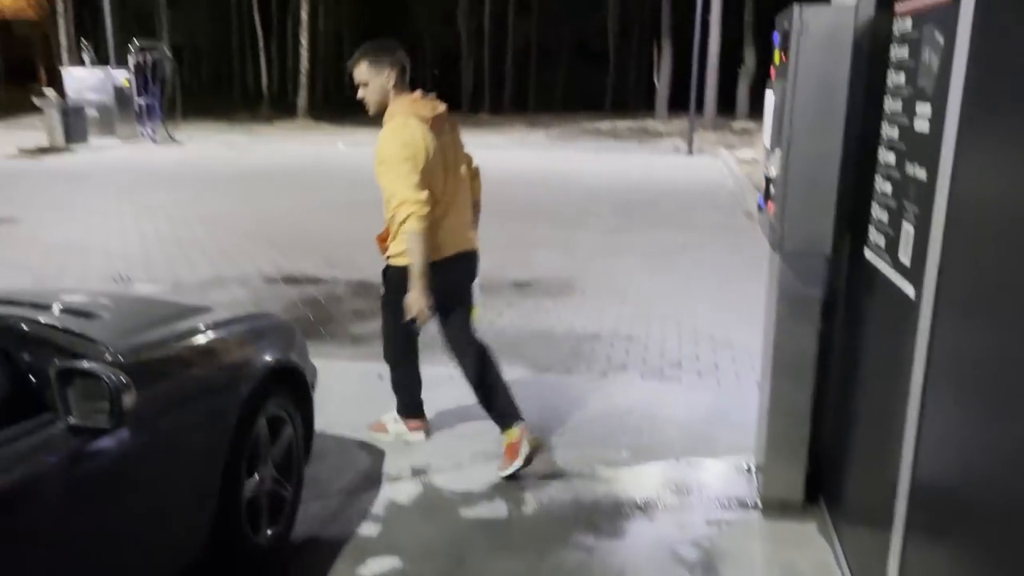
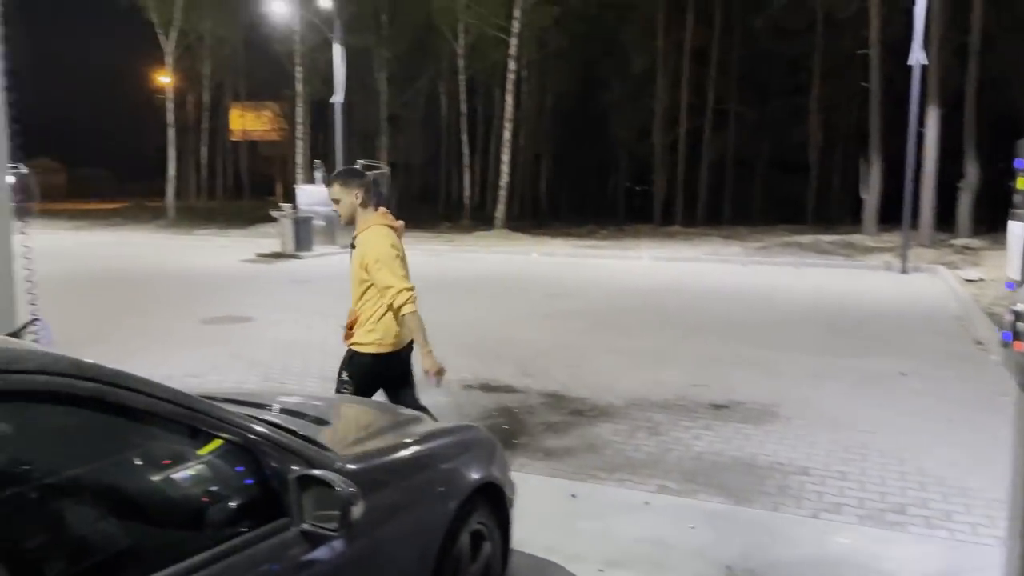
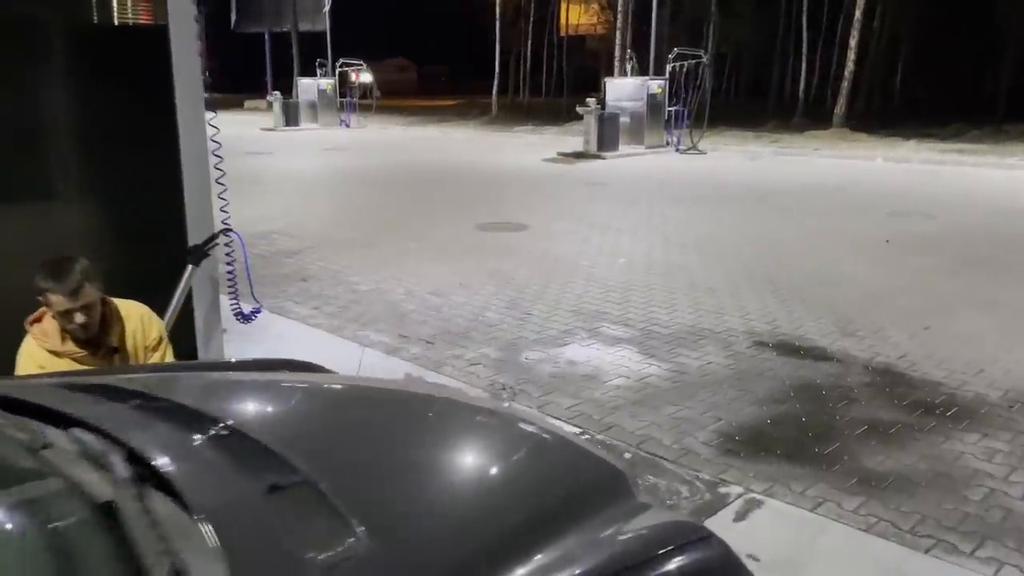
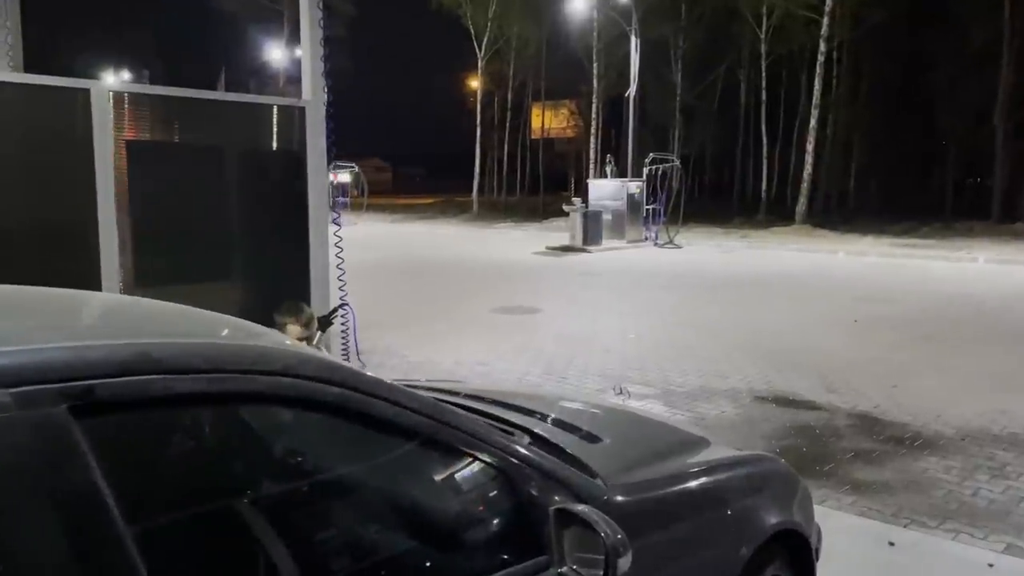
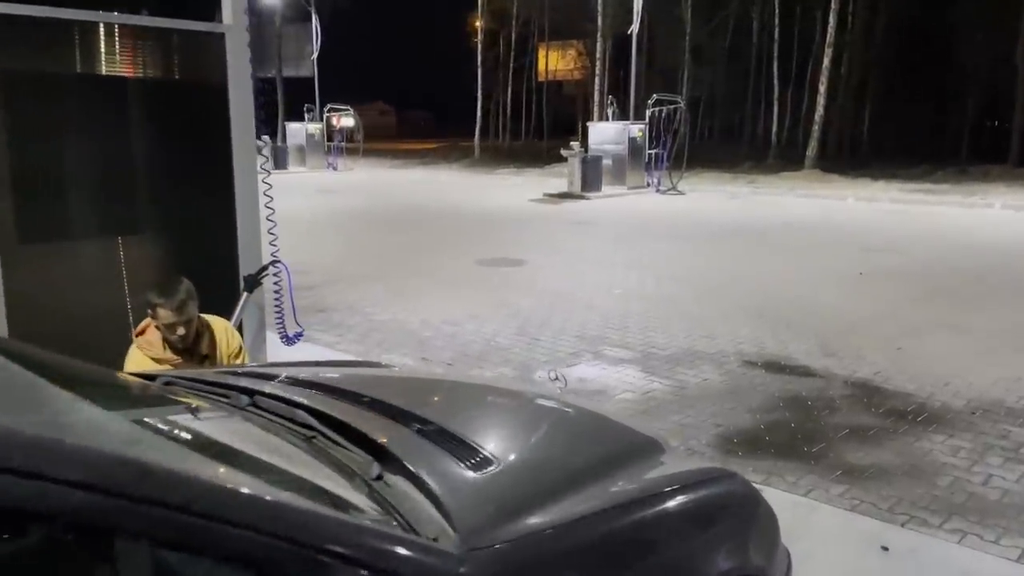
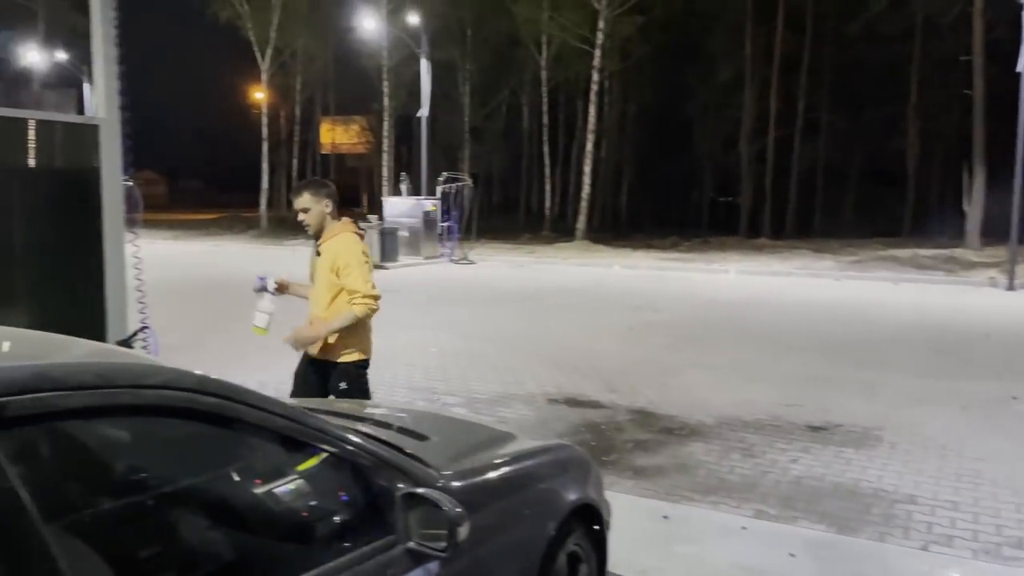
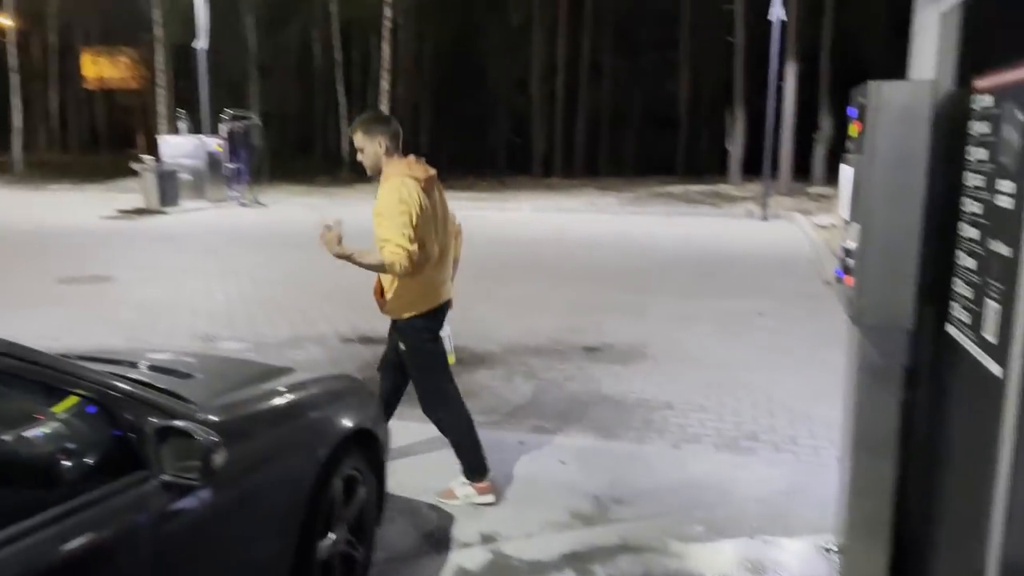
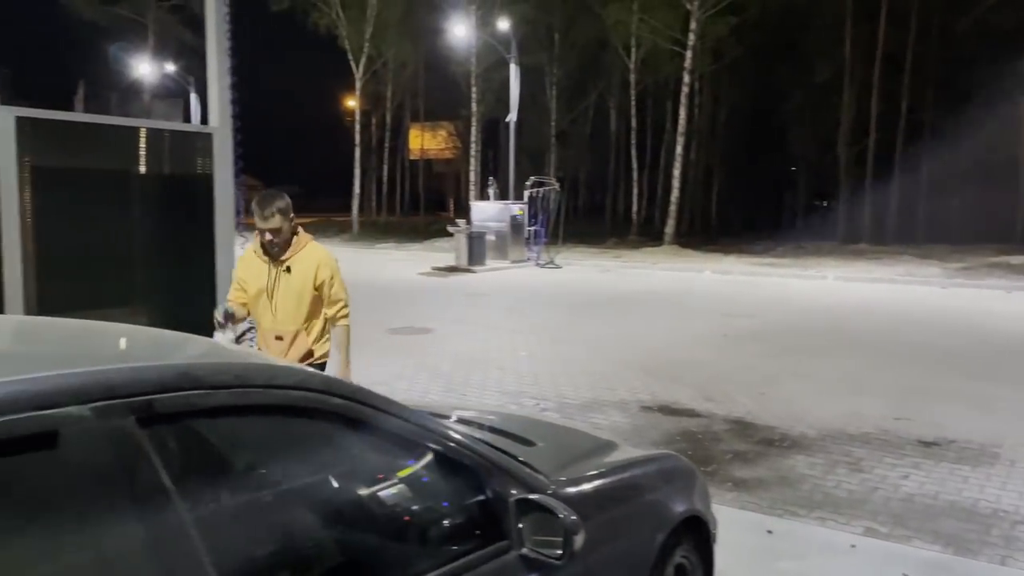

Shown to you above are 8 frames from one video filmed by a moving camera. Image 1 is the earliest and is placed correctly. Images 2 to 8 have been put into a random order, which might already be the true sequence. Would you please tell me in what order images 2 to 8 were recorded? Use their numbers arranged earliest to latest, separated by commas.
7, 2, 6, 8, 4, 5, 3
